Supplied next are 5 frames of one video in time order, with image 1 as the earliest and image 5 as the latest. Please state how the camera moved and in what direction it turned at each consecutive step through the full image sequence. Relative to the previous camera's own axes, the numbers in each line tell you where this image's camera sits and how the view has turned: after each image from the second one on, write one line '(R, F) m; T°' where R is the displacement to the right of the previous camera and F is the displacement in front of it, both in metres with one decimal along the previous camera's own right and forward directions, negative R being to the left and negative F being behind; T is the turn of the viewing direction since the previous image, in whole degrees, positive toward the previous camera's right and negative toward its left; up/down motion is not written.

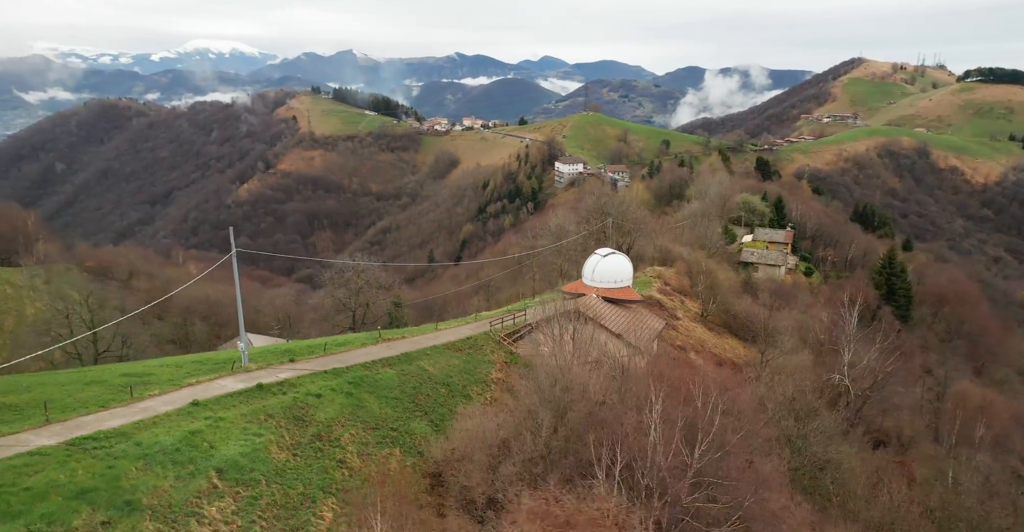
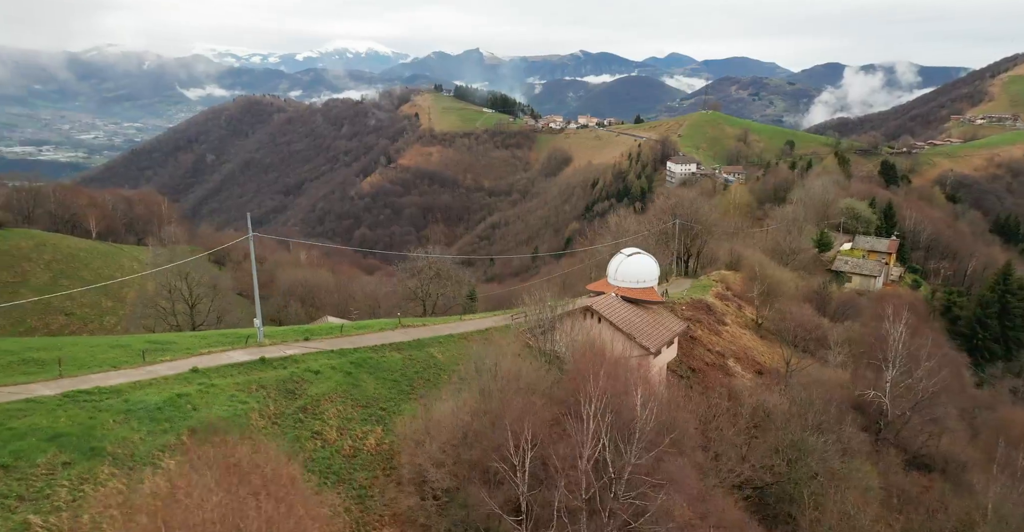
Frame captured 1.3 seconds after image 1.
(+4.7, -0.1) m; -9°
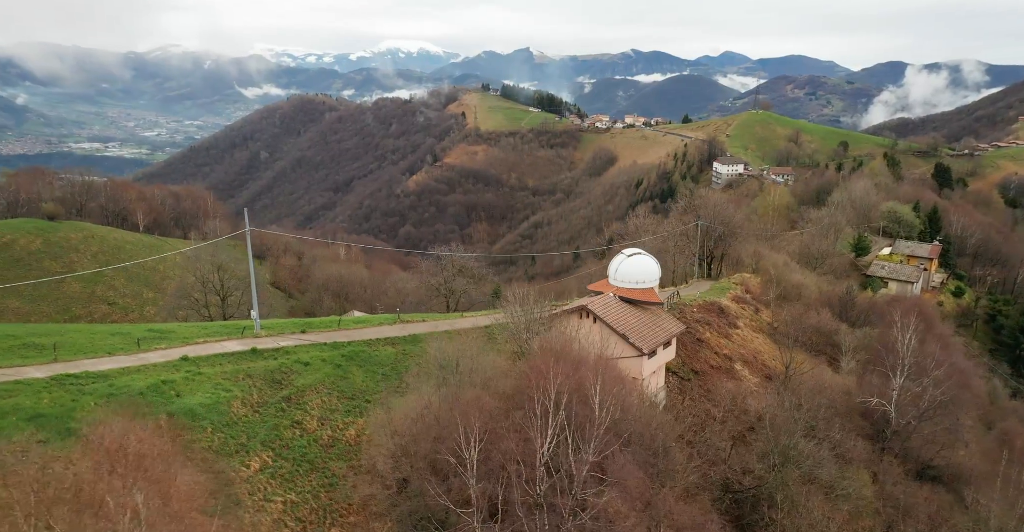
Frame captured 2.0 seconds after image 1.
(+2.4, -0.2) m; -3°
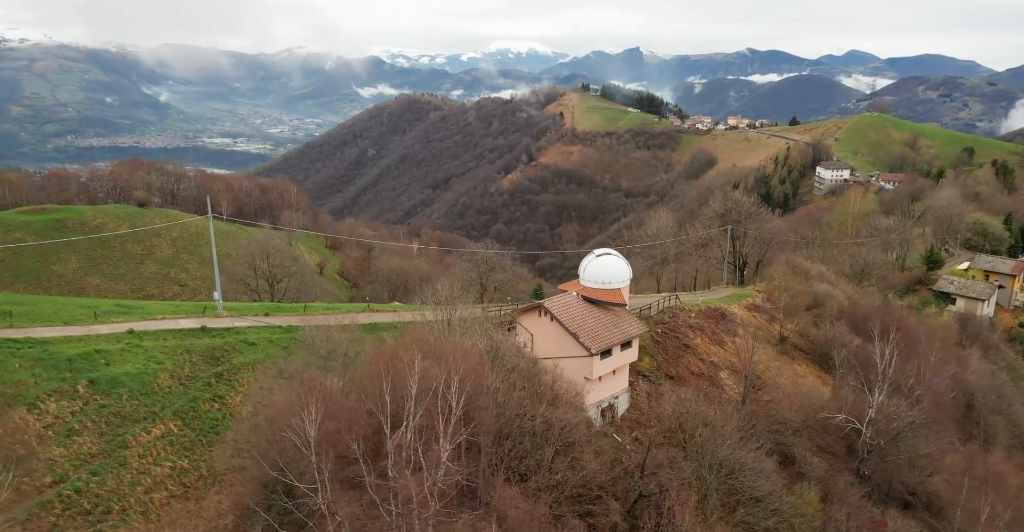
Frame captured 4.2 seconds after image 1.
(+6.7, 0.0) m; -7°
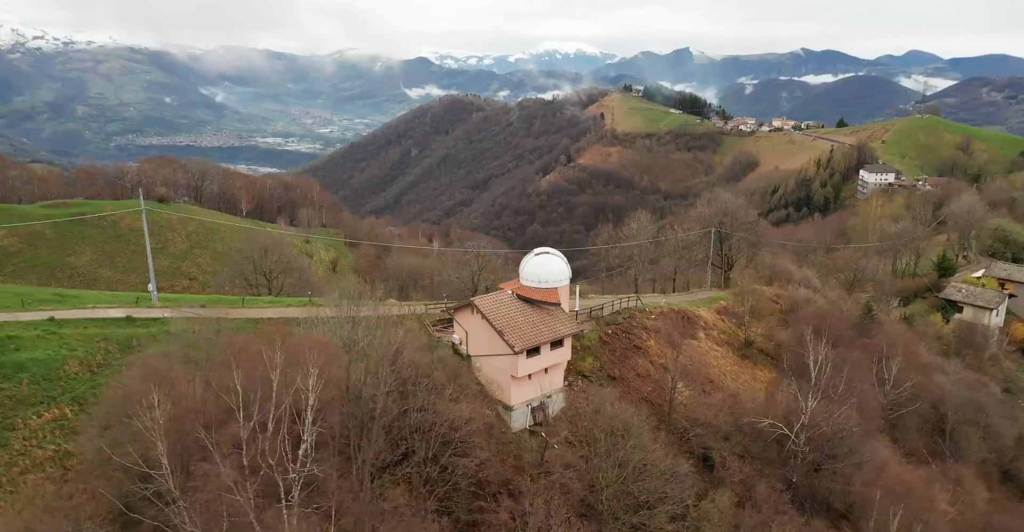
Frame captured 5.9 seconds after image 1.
(+5.5, -0.1) m; -2°
